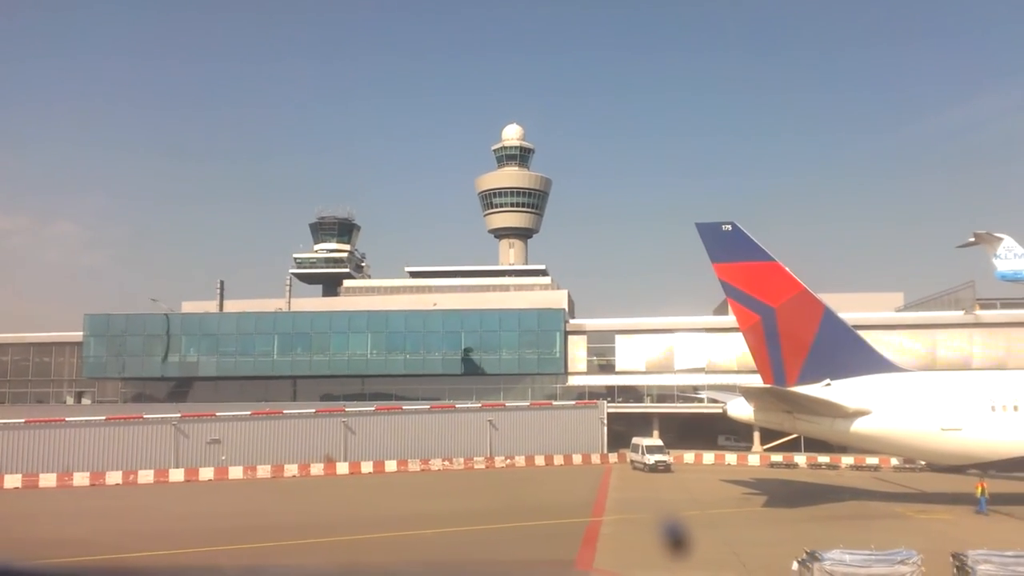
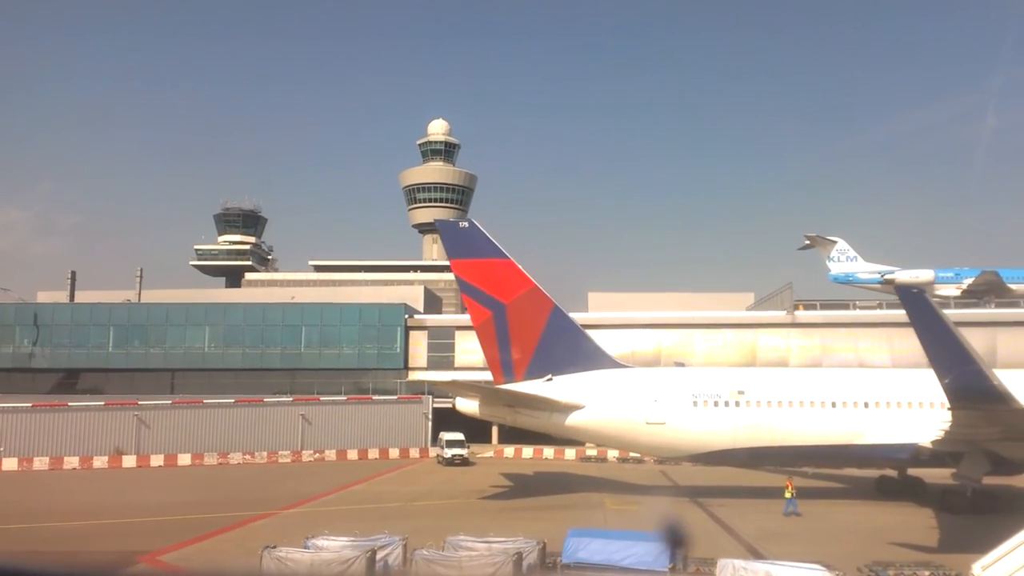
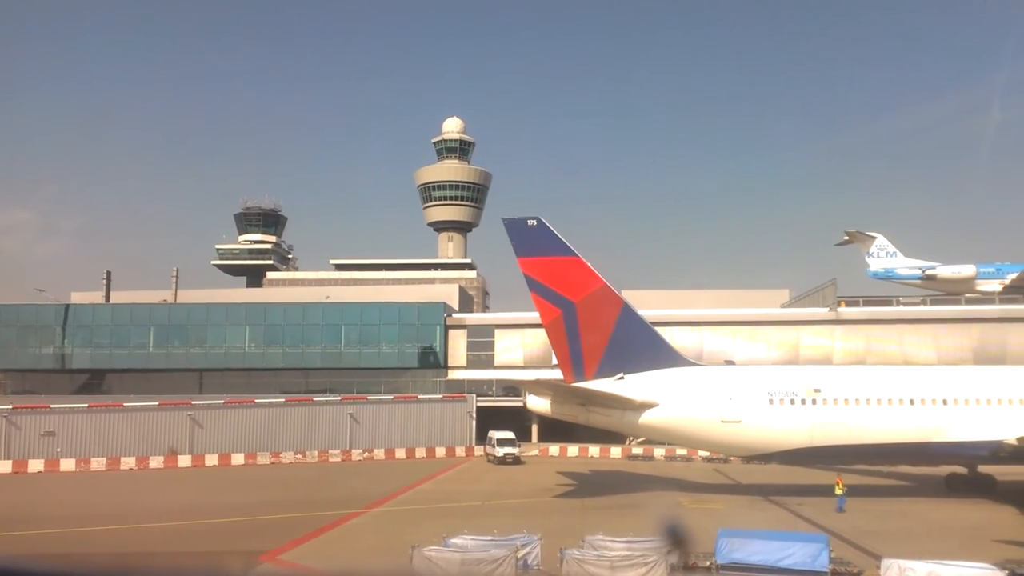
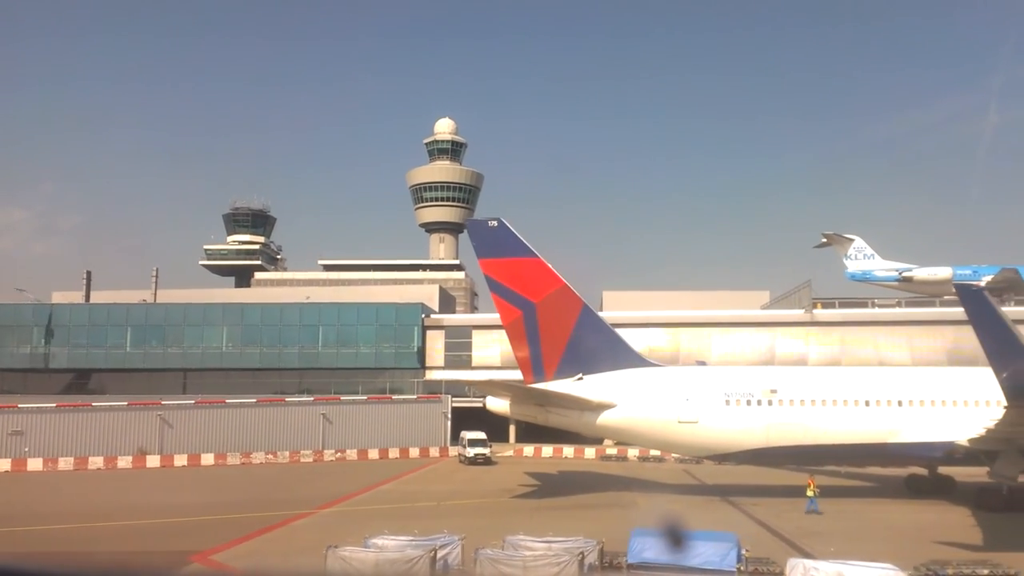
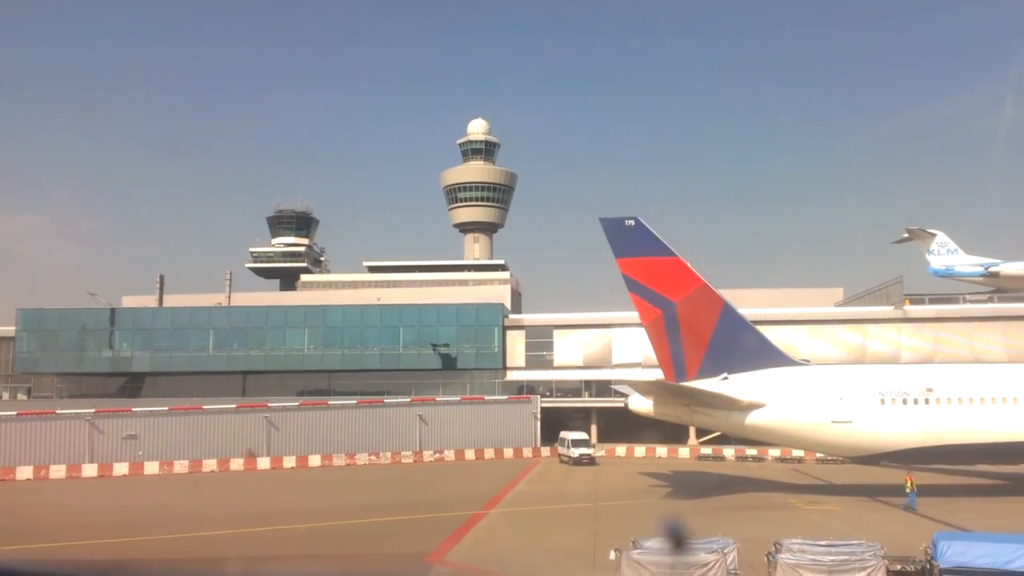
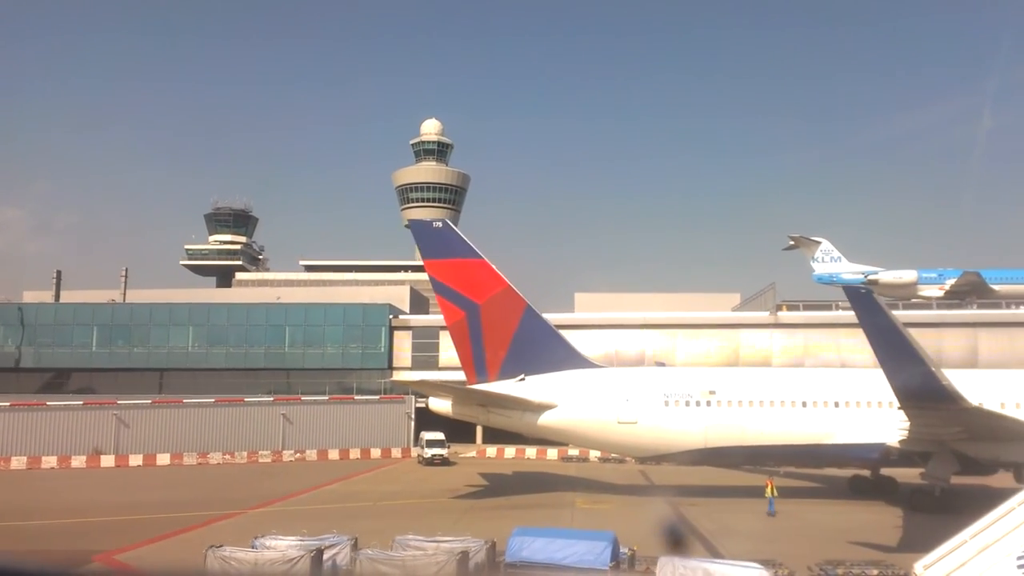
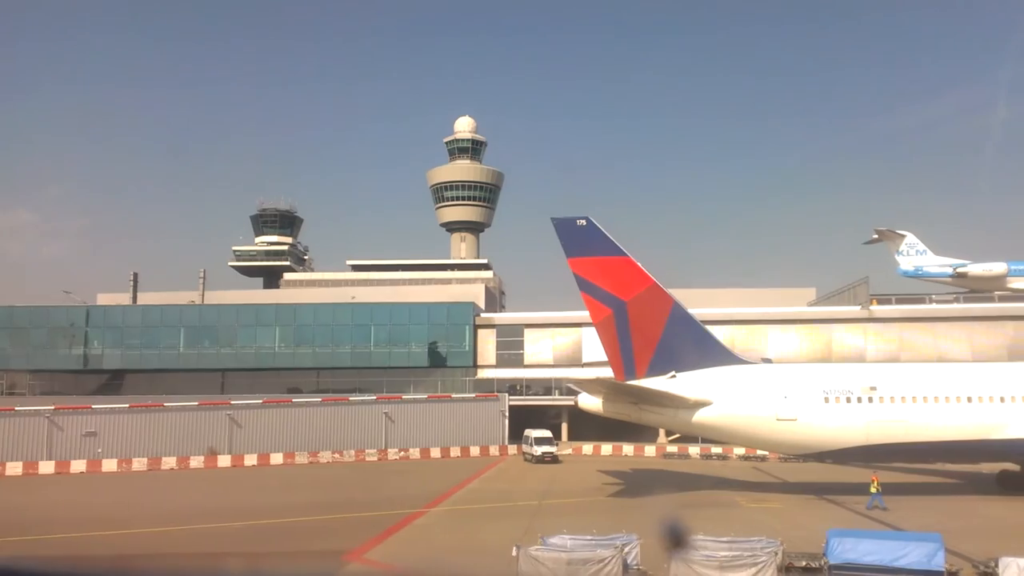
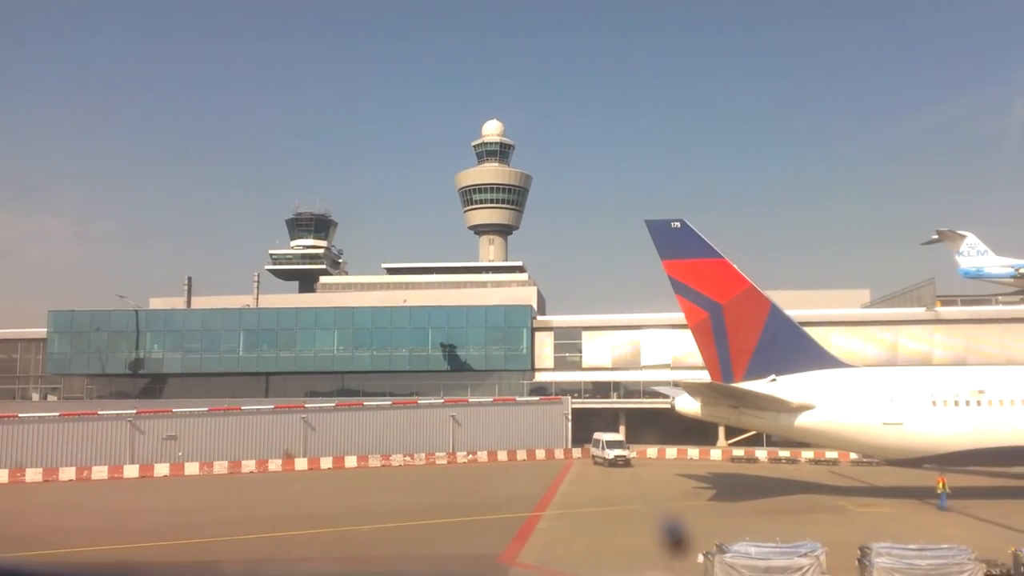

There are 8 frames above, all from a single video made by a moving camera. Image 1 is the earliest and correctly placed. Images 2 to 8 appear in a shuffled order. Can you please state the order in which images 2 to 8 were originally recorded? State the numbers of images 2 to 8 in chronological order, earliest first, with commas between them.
8, 5, 7, 3, 4, 2, 6
